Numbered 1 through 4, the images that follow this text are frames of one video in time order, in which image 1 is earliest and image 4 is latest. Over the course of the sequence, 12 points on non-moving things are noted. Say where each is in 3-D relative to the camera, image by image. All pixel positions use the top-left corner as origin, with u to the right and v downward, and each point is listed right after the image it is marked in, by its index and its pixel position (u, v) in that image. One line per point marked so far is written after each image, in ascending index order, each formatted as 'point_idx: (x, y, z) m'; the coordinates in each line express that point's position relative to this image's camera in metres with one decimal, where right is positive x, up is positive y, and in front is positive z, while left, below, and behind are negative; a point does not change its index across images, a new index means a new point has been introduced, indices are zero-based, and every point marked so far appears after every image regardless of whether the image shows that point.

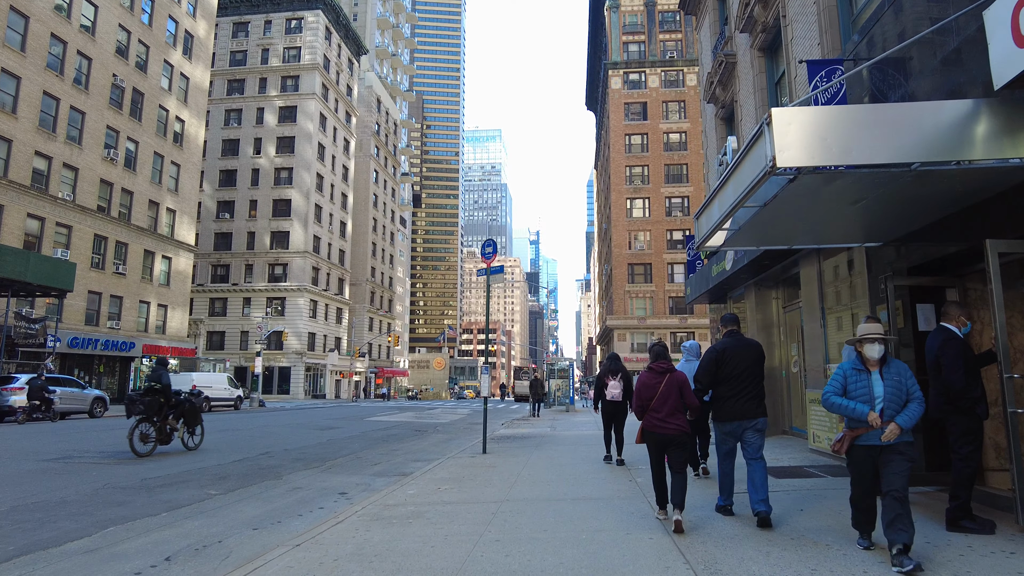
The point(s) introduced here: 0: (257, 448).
0: (-5.3, -3.3, +13.7) m
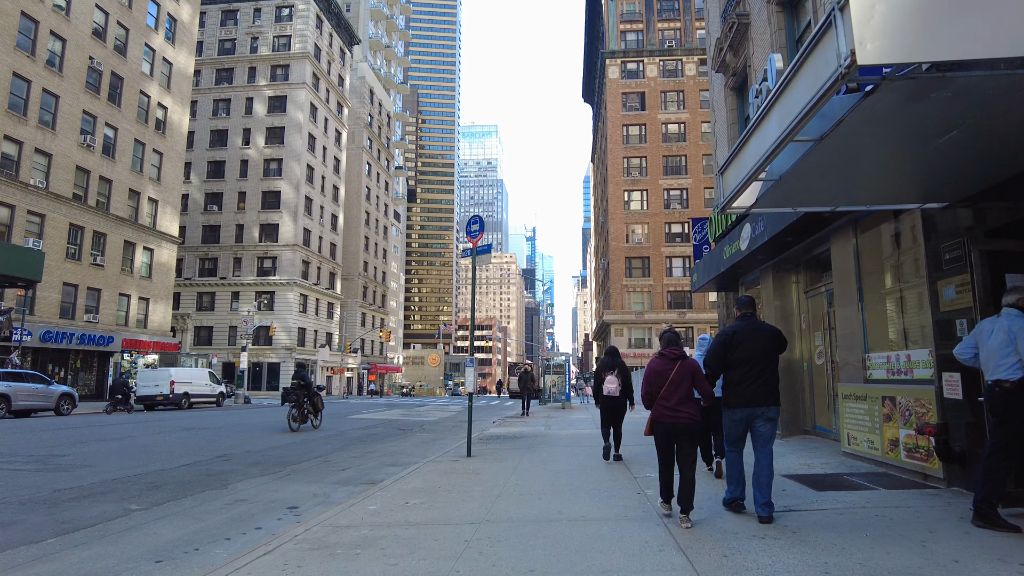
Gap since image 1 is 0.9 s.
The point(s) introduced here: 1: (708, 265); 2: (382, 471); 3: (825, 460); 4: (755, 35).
0: (-5.6, -3.0, +12.3) m
1: (+4.4, +0.5, +14.7) m
2: (-2.0, -2.8, +9.8) m
3: (+4.0, -2.2, +8.4) m
4: (+5.0, +5.2, +13.3) m
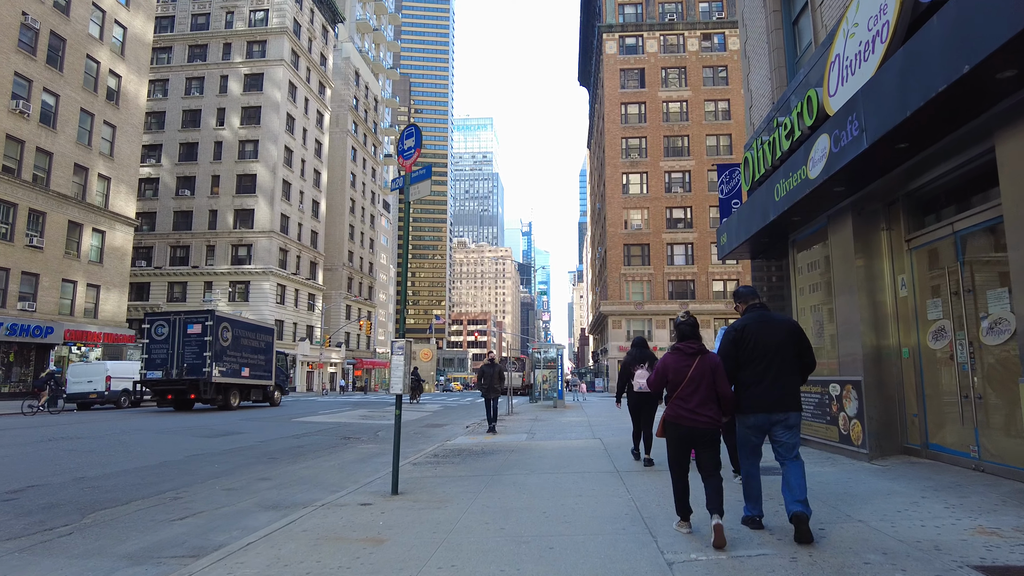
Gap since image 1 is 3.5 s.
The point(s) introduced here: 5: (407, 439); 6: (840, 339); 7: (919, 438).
0: (-6.1, -2.4, +8.4) m
1: (+3.9, +1.1, +10.8) m
2: (-2.5, -2.2, +5.9) m
3: (+3.5, -1.6, +4.6) m
4: (+4.4, +5.8, +9.4) m
5: (-2.3, -3.4, +14.6) m
6: (+4.3, -0.7, +8.5) m
7: (+4.6, -1.7, +7.4) m
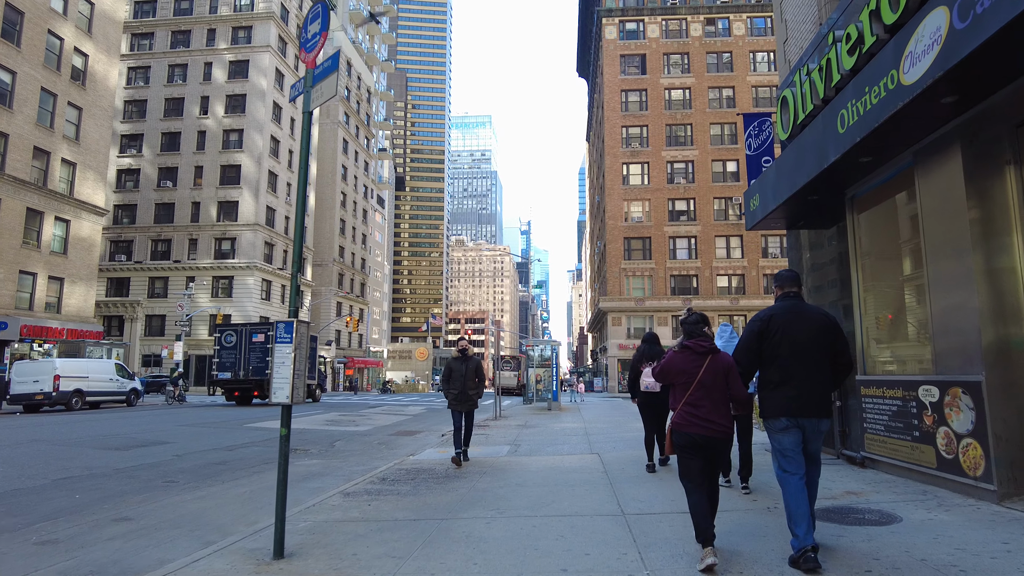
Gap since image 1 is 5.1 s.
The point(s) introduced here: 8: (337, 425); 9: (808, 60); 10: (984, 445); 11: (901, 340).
0: (-6.5, -2.1, +5.9) m
1: (+3.5, +1.5, +8.3) m
2: (-2.9, -1.8, +3.4) m
3: (+3.1, -1.3, +2.1) m
4: (+4.0, +6.2, +6.9) m
5: (-2.7, -3.0, +12.1) m
6: (+3.9, -0.3, +6.0) m
7: (+4.2, -1.3, +4.9) m
8: (-4.8, -3.7, +17.6) m
9: (+4.0, +3.1, +8.8) m
10: (+3.8, -1.3, +5.2) m
11: (+4.3, -0.6, +7.1) m
